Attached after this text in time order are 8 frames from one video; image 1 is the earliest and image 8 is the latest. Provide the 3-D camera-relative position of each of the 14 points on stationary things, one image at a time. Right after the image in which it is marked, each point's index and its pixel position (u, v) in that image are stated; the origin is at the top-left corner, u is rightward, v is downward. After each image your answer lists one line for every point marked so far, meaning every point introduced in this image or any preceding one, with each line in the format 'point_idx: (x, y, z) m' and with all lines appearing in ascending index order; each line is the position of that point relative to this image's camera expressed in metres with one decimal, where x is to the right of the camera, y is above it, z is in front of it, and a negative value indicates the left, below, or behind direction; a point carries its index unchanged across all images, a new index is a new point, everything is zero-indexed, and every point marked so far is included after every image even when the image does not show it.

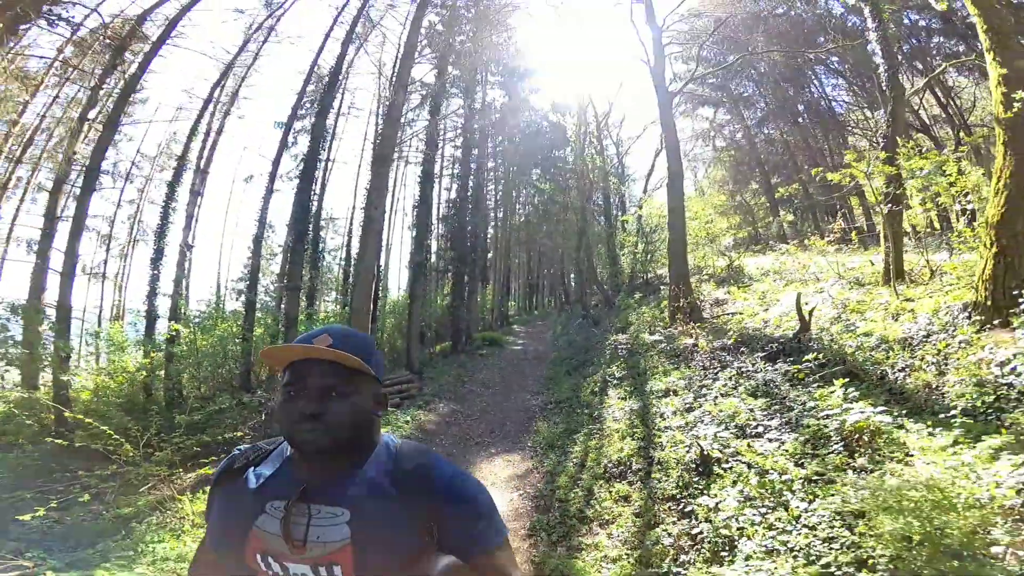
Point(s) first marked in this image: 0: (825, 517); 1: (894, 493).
0: (+2.1, -1.7, +4.1) m
1: (+2.4, -1.4, +3.7) m
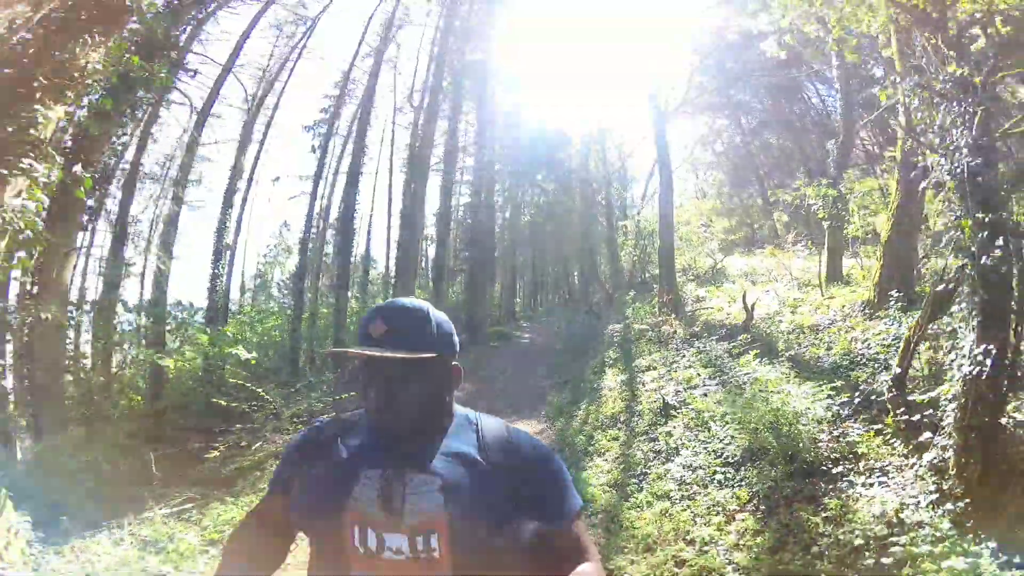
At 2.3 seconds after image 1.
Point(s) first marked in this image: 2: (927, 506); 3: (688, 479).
0: (+2.5, -1.7, +6.7) m
1: (+2.7, -1.4, +6.3) m
2: (+3.0, -1.6, +4.2) m
3: (+2.0, -2.1, +6.2) m
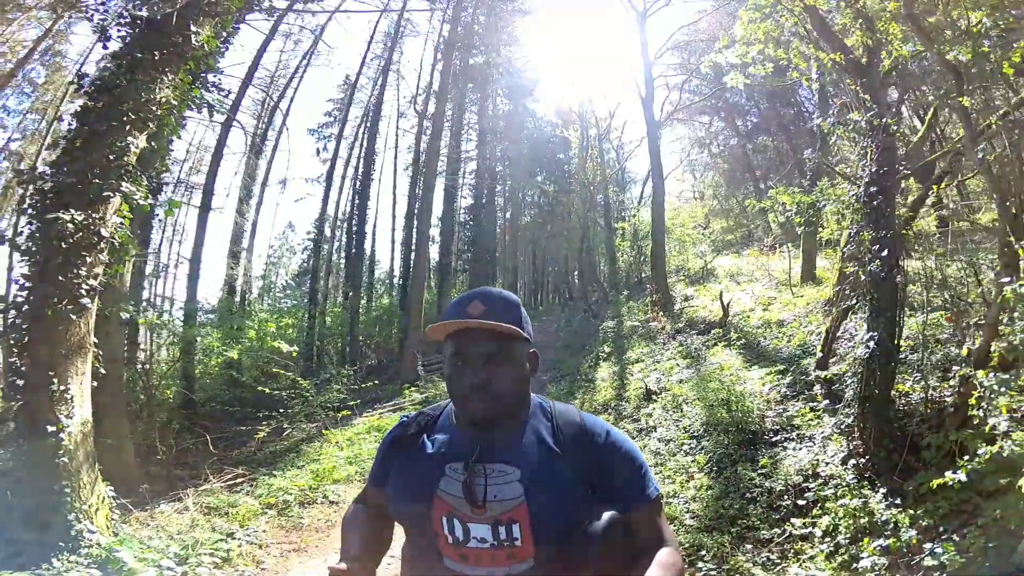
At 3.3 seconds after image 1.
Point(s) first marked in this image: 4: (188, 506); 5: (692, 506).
0: (+2.5, -1.7, +7.9) m
1: (+2.7, -1.4, +7.5) m
2: (+3.0, -1.7, +5.4) m
3: (+2.0, -2.1, +7.4) m
4: (-4.2, -3.0, +7.4) m
5: (+1.9, -2.3, +5.9) m
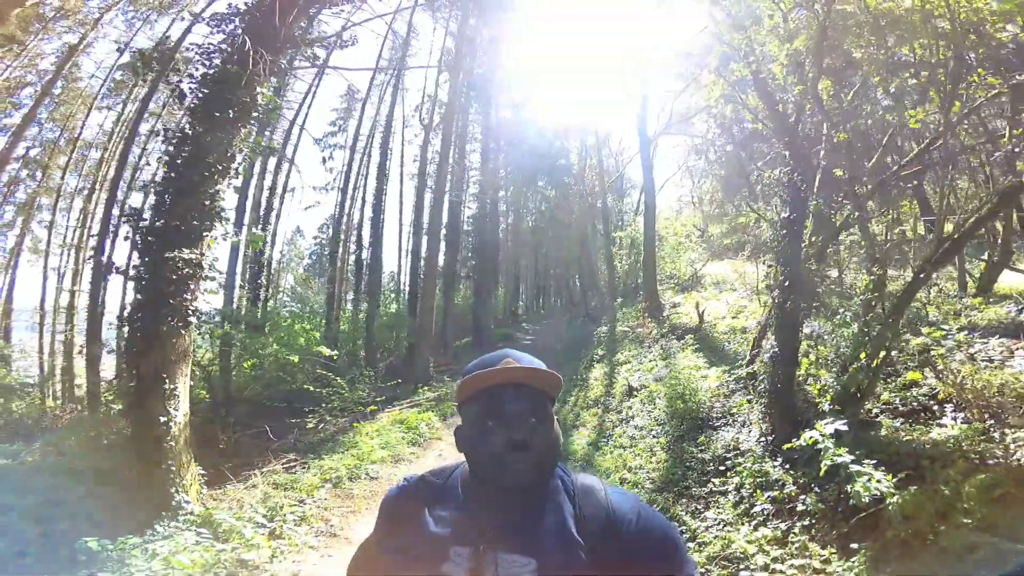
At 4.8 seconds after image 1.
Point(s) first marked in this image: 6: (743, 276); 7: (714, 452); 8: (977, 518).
0: (+2.6, -2.0, +9.6) m
1: (+2.8, -1.7, +9.2) m
2: (+3.0, -1.9, +7.1) m
3: (+2.1, -2.4, +9.1) m
4: (-4.2, -3.2, +9.1) m
5: (+1.9, -2.5, +7.6) m
6: (+7.8, +0.4, +18.5) m
7: (+2.6, -2.1, +7.3) m
8: (+3.7, -1.8, +4.5) m
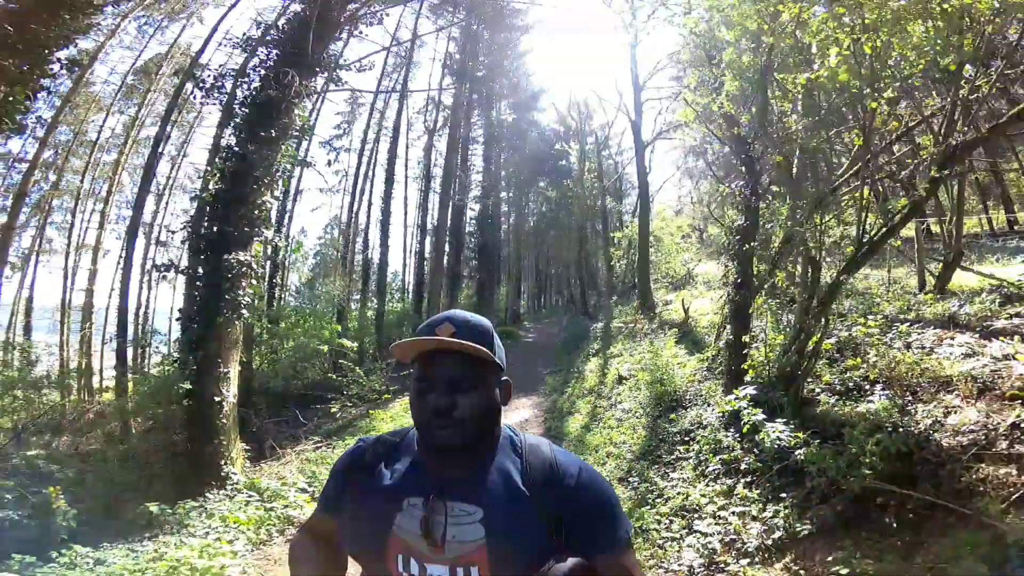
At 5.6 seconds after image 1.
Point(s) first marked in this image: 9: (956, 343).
0: (+2.6, -2.0, +10.8) m
1: (+2.8, -1.7, +10.4) m
2: (+3.0, -1.9, +8.3) m
3: (+2.1, -2.4, +10.4) m
4: (-4.2, -3.2, +10.4) m
5: (+1.9, -2.5, +8.8) m
6: (+7.8, +0.5, +19.7) m
7: (+2.6, -2.1, +8.5) m
8: (+3.7, -1.8, +5.7) m
9: (+6.8, -0.8, +8.4) m
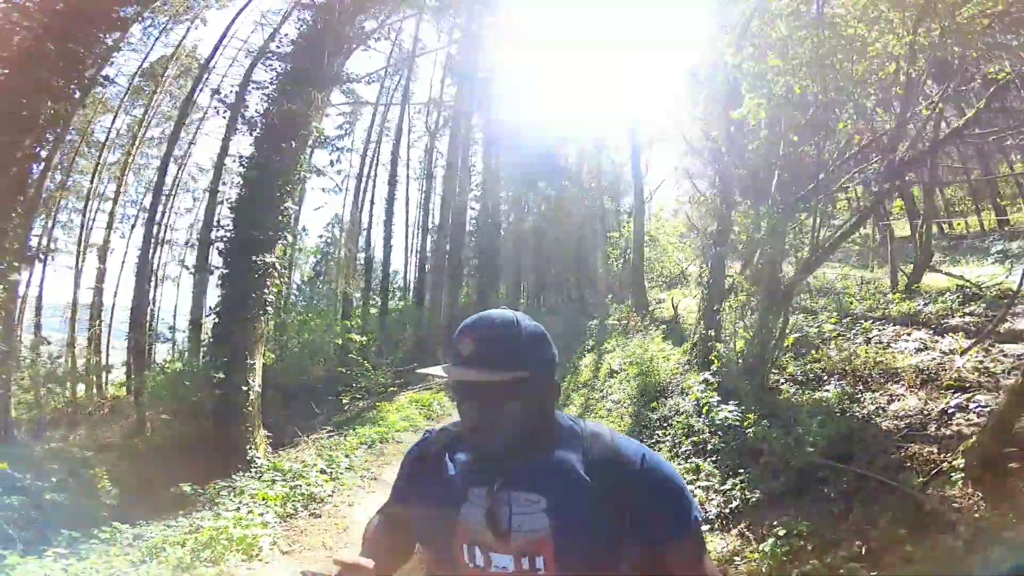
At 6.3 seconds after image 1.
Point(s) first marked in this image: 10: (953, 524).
0: (+2.5, -2.0, +11.7) m
1: (+2.7, -1.7, +11.3) m
2: (+3.0, -1.9, +9.2) m
3: (+2.0, -2.4, +11.3) m
4: (-4.2, -3.3, +11.3) m
5: (+1.9, -2.5, +9.7) m
6: (+7.8, +0.5, +20.6) m
7: (+2.6, -2.2, +9.4) m
8: (+3.6, -1.9, +6.6) m
9: (+6.7, -0.8, +9.3) m
10: (+3.9, -2.1, +5.0) m
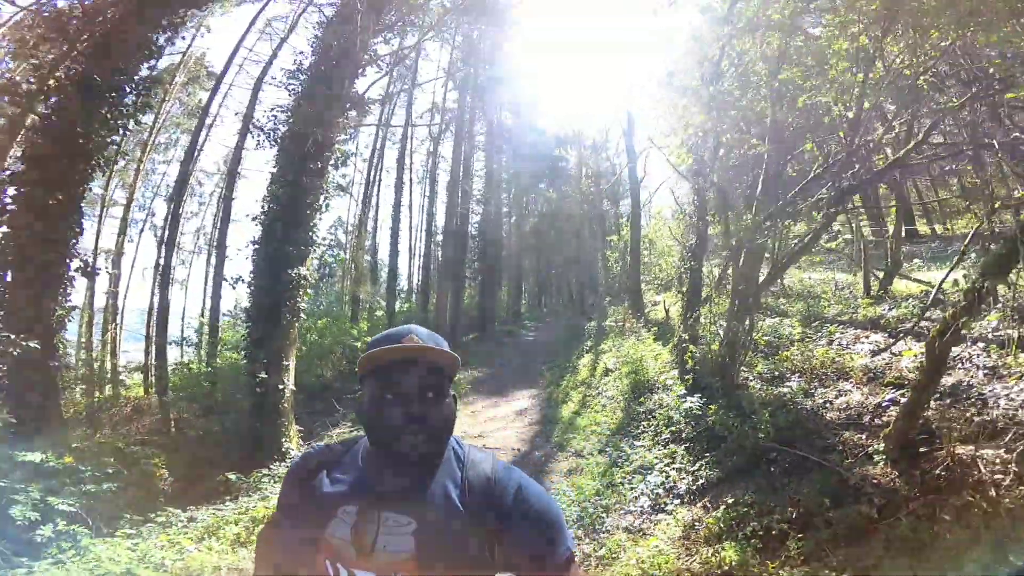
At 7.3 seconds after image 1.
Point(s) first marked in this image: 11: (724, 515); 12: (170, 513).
0: (+2.6, -2.1, +13.0) m
1: (+2.8, -1.8, +12.6) m
2: (+3.1, -2.1, +10.4) m
3: (+2.1, -2.6, +12.5) m
4: (-4.1, -3.5, +12.5) m
5: (+1.9, -2.7, +11.0) m
6: (+7.9, +0.4, +21.8) m
7: (+2.6, -2.3, +10.6) m
8: (+3.7, -2.0, +7.8) m
9: (+6.8, -1.0, +10.5) m
10: (+4.0, -2.3, +6.2) m
11: (+2.6, -2.8, +6.8) m
12: (-6.1, -4.0, +9.8) m
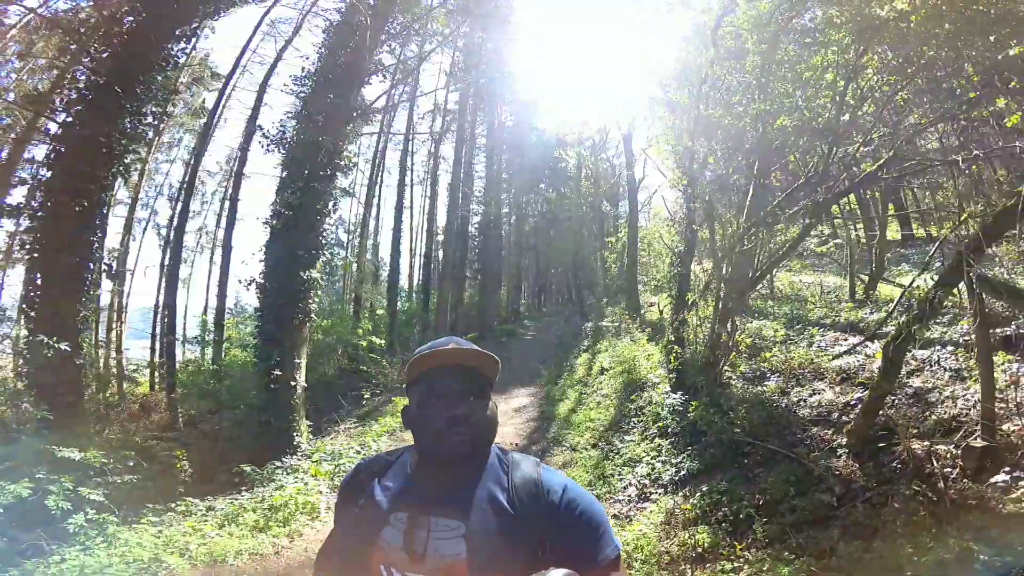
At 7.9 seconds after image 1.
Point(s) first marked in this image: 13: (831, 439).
0: (+2.6, -2.2, +13.6) m
1: (+2.8, -1.9, +13.2) m
2: (+3.0, -2.2, +11.1) m
3: (+2.1, -2.6, +13.2) m
4: (-4.2, -3.5, +13.2) m
5: (+1.9, -2.8, +11.6) m
6: (+7.8, +0.3, +22.4) m
7: (+2.6, -2.4, +11.3) m
8: (+3.7, -2.1, +8.5) m
9: (+6.7, -1.1, +11.2) m
10: (+4.0, -2.4, +6.9) m
11: (+2.6, -2.9, +7.5) m
12: (-6.1, -4.0, +10.5) m
13: (+4.4, -2.1, +7.6) m
